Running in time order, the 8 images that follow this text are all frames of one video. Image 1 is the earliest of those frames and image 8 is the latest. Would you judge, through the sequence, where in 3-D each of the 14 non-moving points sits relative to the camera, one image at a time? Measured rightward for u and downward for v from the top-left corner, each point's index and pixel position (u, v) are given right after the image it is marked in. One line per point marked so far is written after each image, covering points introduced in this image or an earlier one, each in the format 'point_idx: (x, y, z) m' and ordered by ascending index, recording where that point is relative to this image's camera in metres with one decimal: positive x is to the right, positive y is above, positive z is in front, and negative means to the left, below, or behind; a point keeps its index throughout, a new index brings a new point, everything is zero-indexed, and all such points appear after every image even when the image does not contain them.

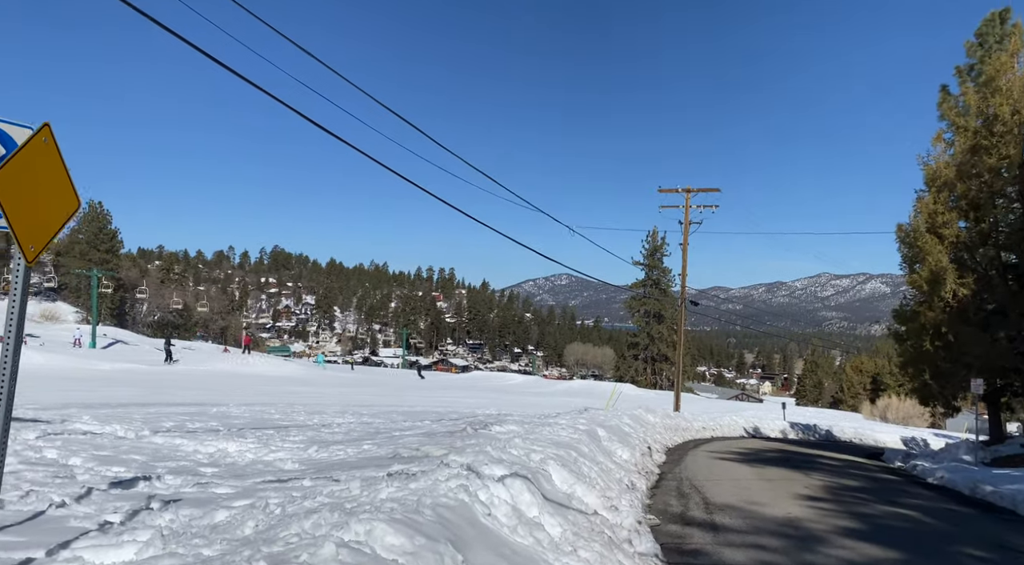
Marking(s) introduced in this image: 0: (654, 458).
0: (+2.9, -3.6, +16.9) m
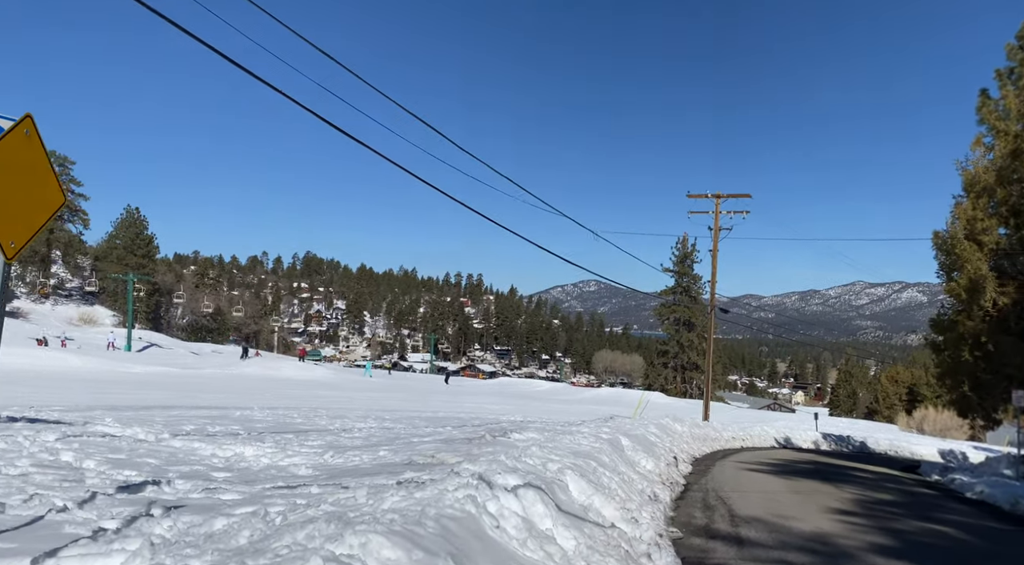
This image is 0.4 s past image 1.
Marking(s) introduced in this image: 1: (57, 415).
0: (+3.4, -3.7, +16.6) m
1: (-8.3, -2.4, +15.0) m
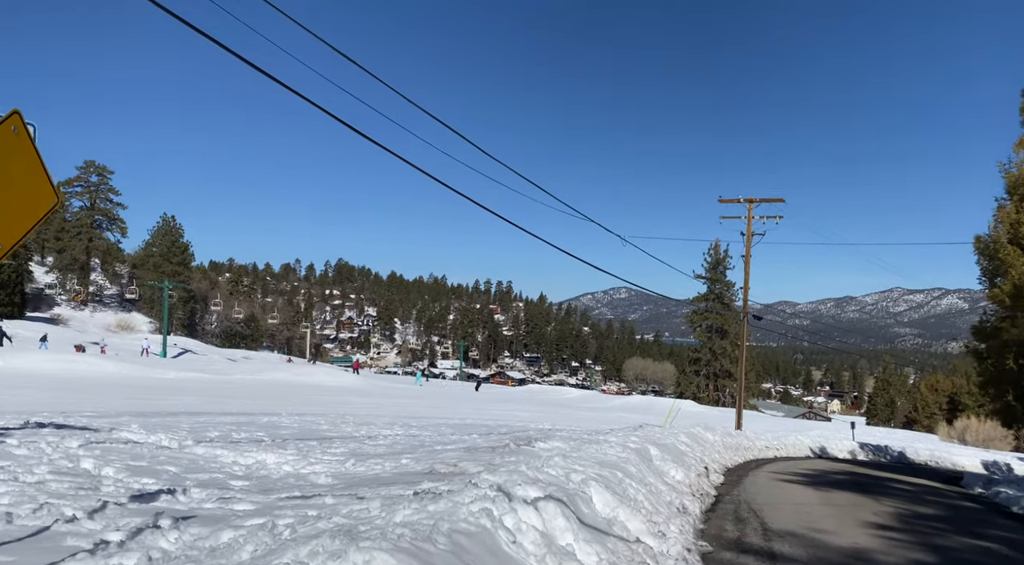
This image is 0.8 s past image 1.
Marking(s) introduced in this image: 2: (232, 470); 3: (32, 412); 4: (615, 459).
0: (+3.9, -3.8, +16.2) m
1: (-7.8, -2.5, +15.0) m
2: (-3.4, -2.3, +10.0) m
3: (-9.3, -2.5, +16.0) m
4: (+1.4, -2.4, +11.4) m
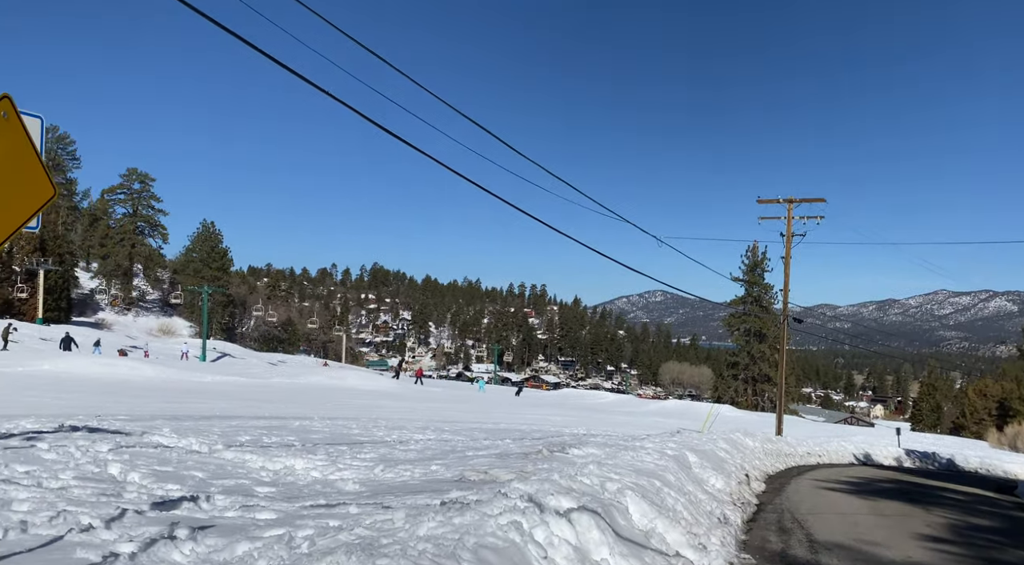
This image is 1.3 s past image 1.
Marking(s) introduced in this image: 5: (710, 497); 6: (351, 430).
0: (+4.6, -3.9, +15.6) m
1: (-7.2, -2.6, +15.0) m
2: (-3.0, -2.3, +9.8) m
3: (-8.7, -2.6, +16.1) m
4: (+1.9, -2.5, +11.0) m
5: (+2.8, -3.0, +11.7) m
6: (-3.4, -3.1, +17.3) m
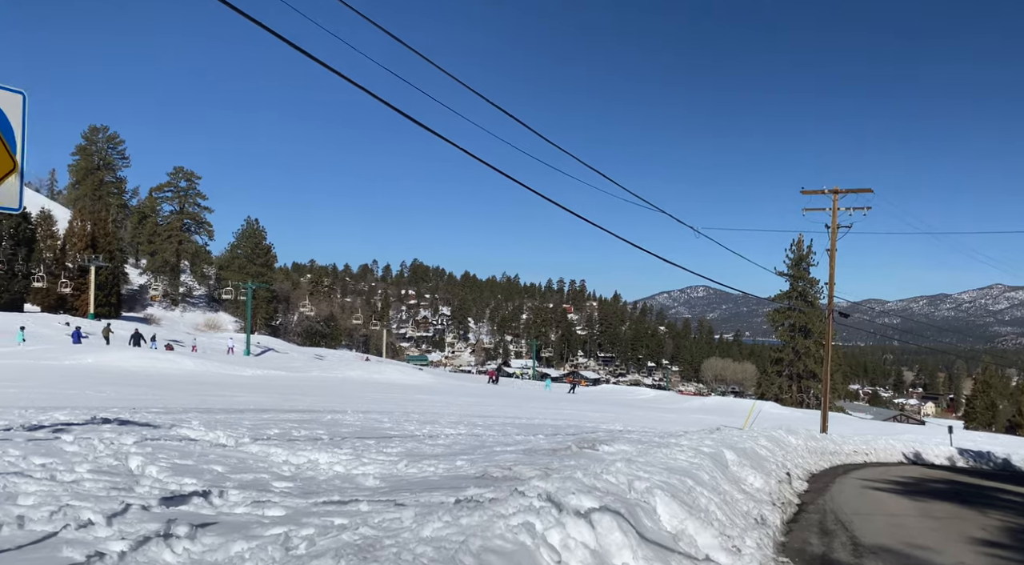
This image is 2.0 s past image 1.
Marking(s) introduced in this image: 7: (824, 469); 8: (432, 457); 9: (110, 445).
0: (+5.1, -3.7, +15.1) m
1: (-6.6, -2.5, +15.0) m
2: (-2.7, -2.2, +9.6) m
3: (-8.1, -2.5, +16.2) m
4: (+2.2, -2.3, +10.5) m
5: (+3.2, -2.9, +11.2) m
6: (-2.7, -3.0, +17.2) m
7: (+7.5, -4.5, +19.8) m
8: (-1.1, -2.4, +11.4) m
9: (-5.0, -2.0, +10.2) m
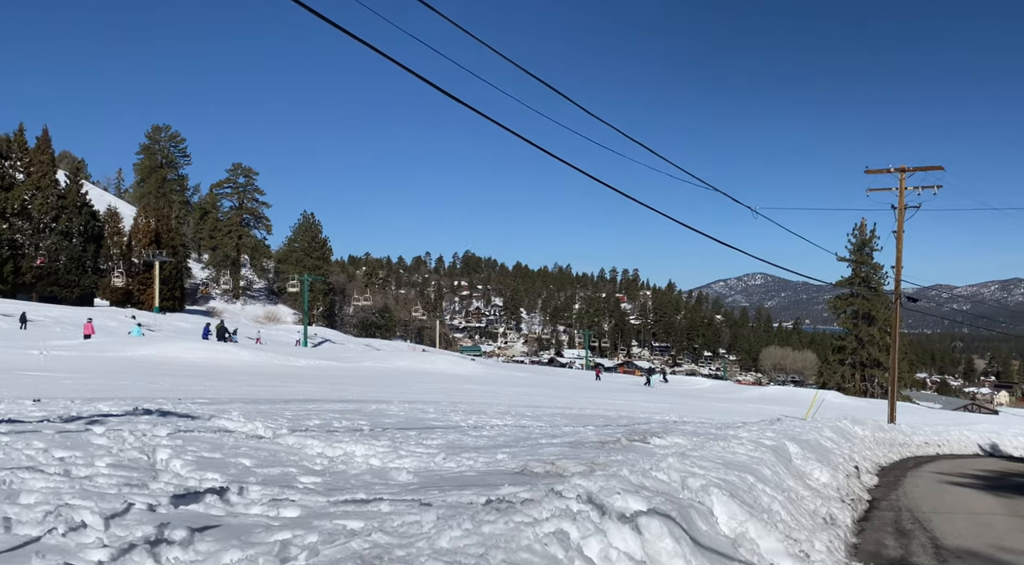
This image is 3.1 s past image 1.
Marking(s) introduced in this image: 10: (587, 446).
0: (+6.0, -3.4, +14.1) m
1: (-5.8, -2.3, +14.8) m
2: (-2.2, -2.0, +9.2) m
3: (-7.1, -2.3, +16.0) m
4: (+2.8, -2.1, +9.7) m
5: (+3.8, -2.6, +10.3) m
6: (-1.7, -2.7, +16.7) m
7: (+8.6, -4.1, +18.6) m
8: (-0.5, -2.2, +10.8) m
9: (-4.5, -1.9, +9.9) m
10: (+0.9, -2.1, +10.4) m
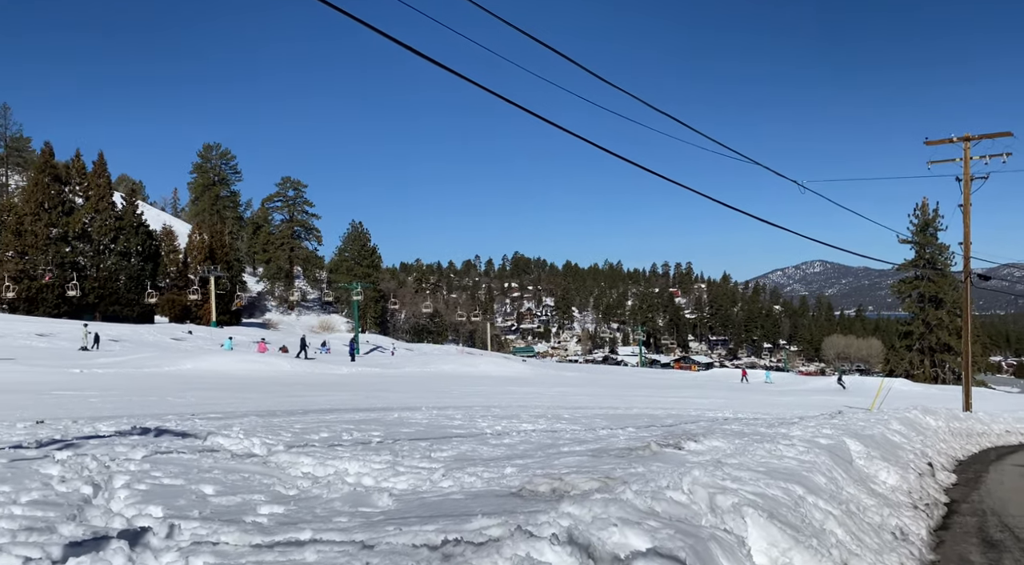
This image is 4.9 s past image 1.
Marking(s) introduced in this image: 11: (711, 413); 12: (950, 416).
0: (+6.4, -3.0, +12.4) m
1: (-5.3, -2.4, +13.8) m
2: (-2.2, -2.0, +8.0) m
3: (-6.6, -2.5, +15.2) m
4: (+2.8, -1.8, +8.2) m
5: (+3.9, -2.3, +8.7) m
6: (-1.2, -2.6, +15.4) m
7: (+9.4, -3.5, +16.7) m
8: (-0.3, -2.1, +9.6) m
9: (-4.4, -1.9, +8.9) m
10: (+1.1, -1.9, +9.0) m
11: (+4.4, -2.9, +18.5) m
12: (+10.3, -3.2, +19.5) m
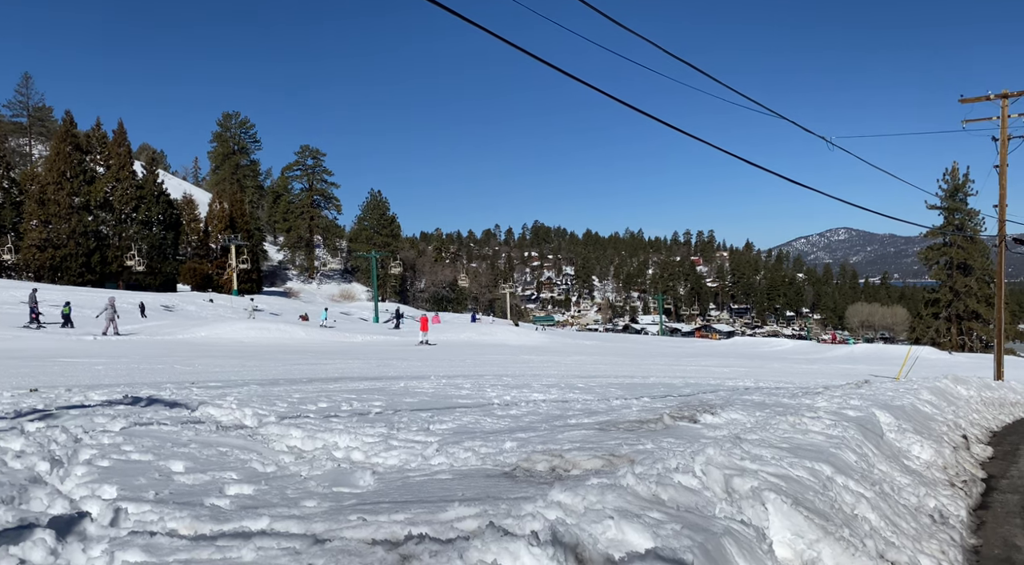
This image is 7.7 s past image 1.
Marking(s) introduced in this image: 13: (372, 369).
0: (+6.5, -2.4, +11.5) m
1: (-5.2, -1.8, +13.3) m
2: (-2.2, -1.6, +7.4) m
3: (-6.4, -1.8, +14.7) m
4: (+2.8, -1.4, +7.5) m
5: (+3.9, -1.9, +8.0) m
6: (-1.0, -2.0, +14.8) m
7: (+9.6, -2.8, +15.9) m
8: (-0.3, -1.7, +8.9) m
9: (-4.4, -1.5, +8.3) m
10: (+1.1, -1.5, +8.3) m
11: (+4.6, -2.2, +17.7) m
12: (+10.6, -2.3, +18.6) m
13: (-3.5, -2.1, +19.9) m
